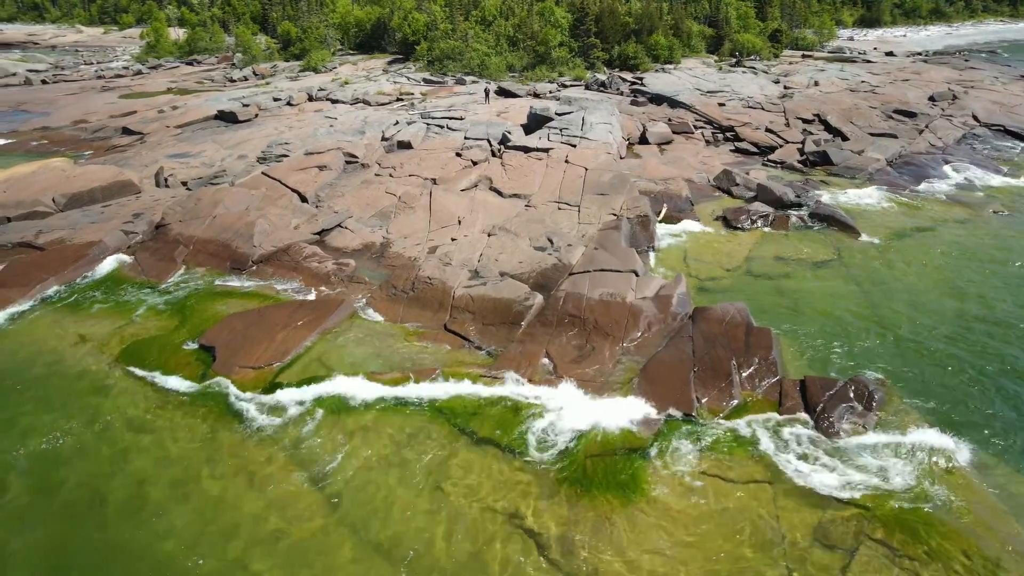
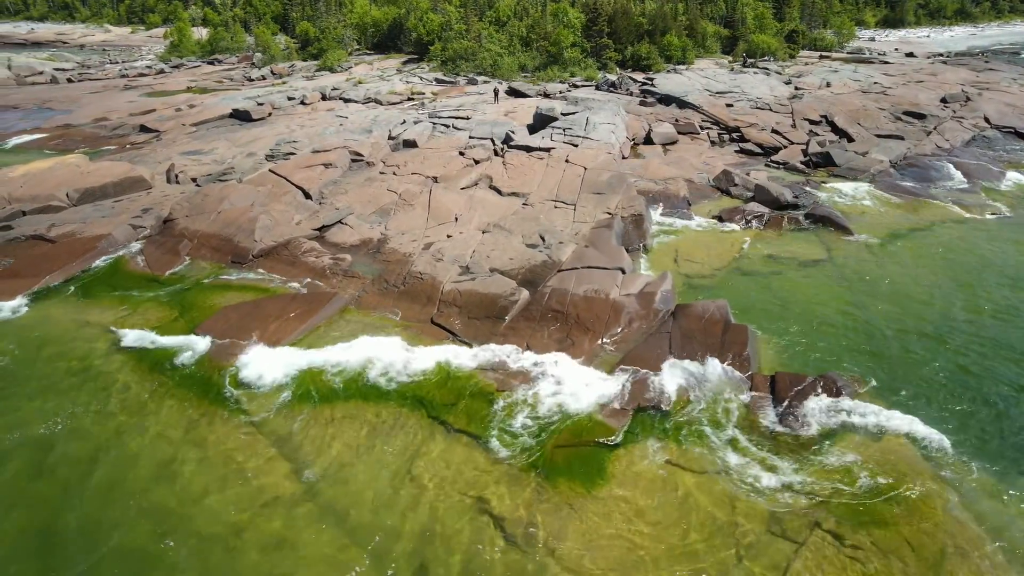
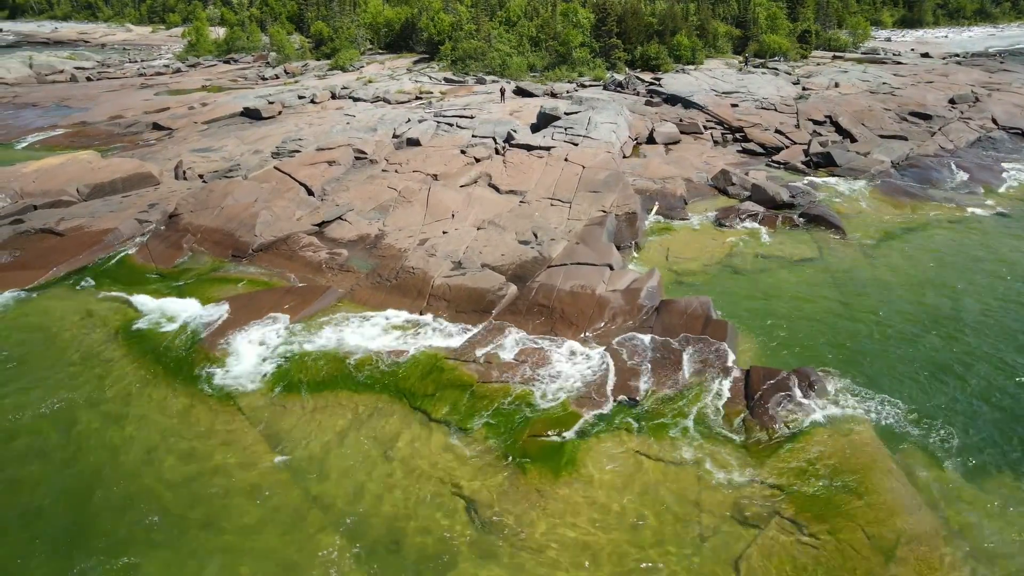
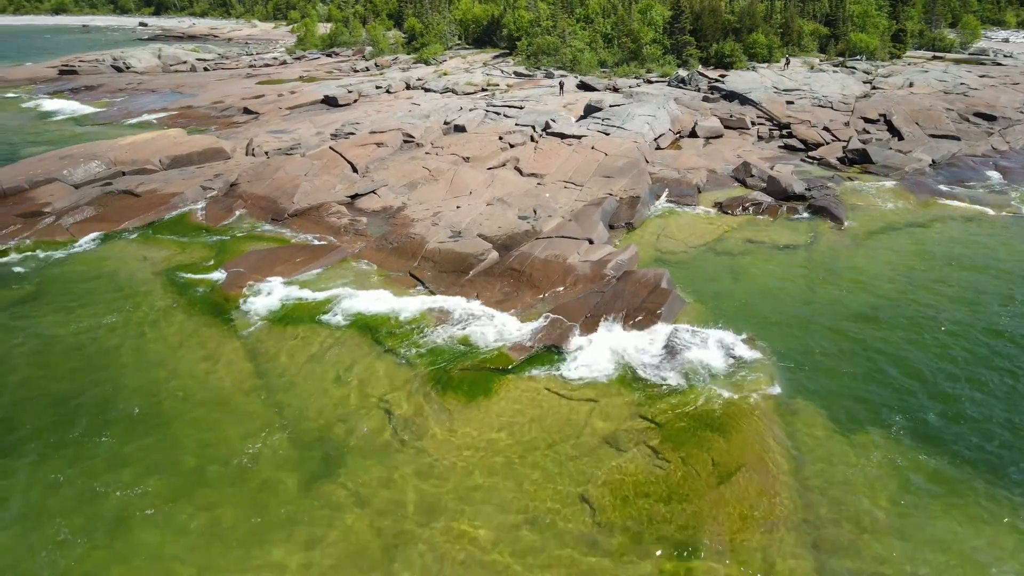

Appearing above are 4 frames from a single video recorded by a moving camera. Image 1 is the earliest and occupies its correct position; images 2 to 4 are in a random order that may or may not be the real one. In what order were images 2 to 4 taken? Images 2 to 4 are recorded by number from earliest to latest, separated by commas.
2, 3, 4
